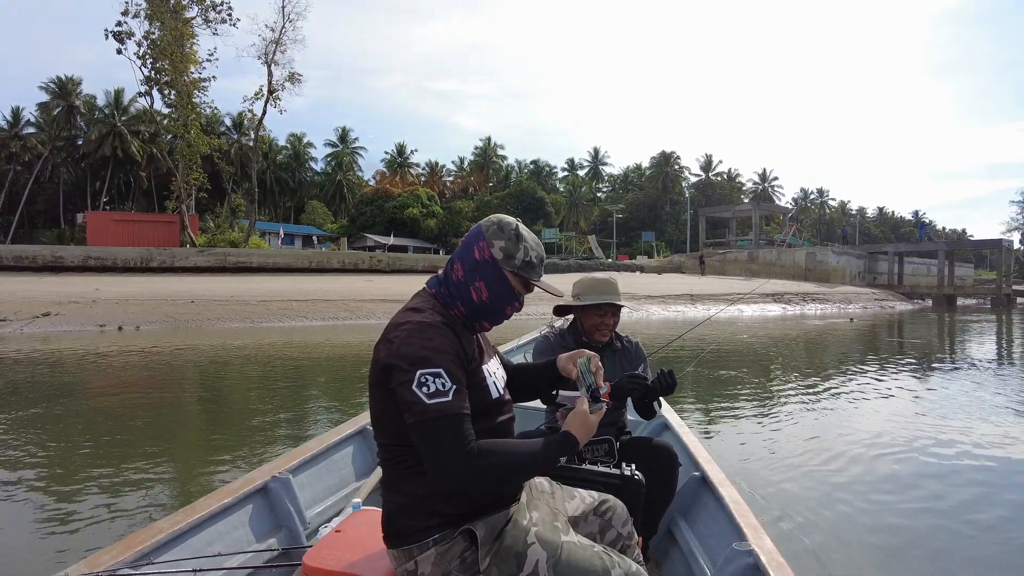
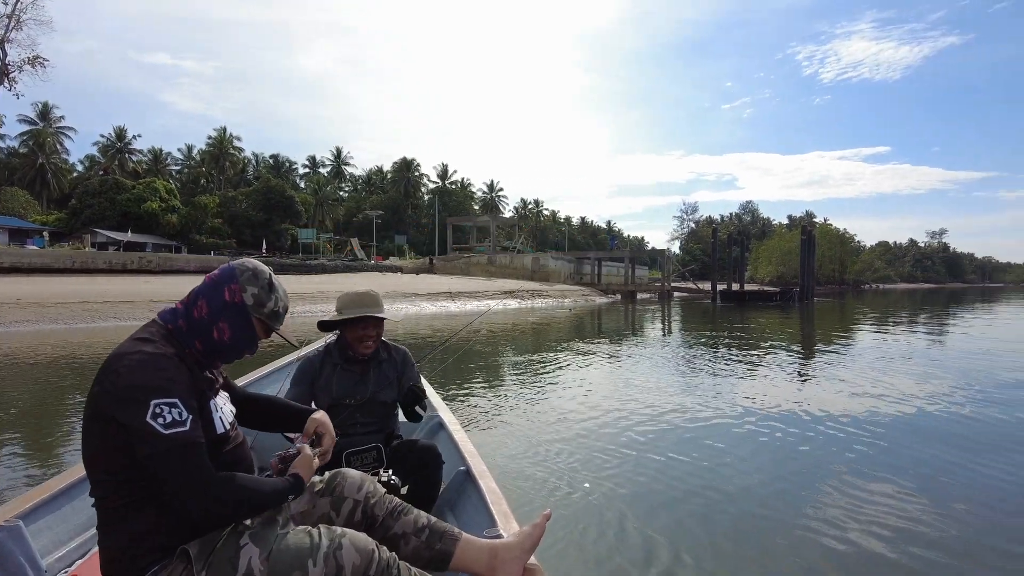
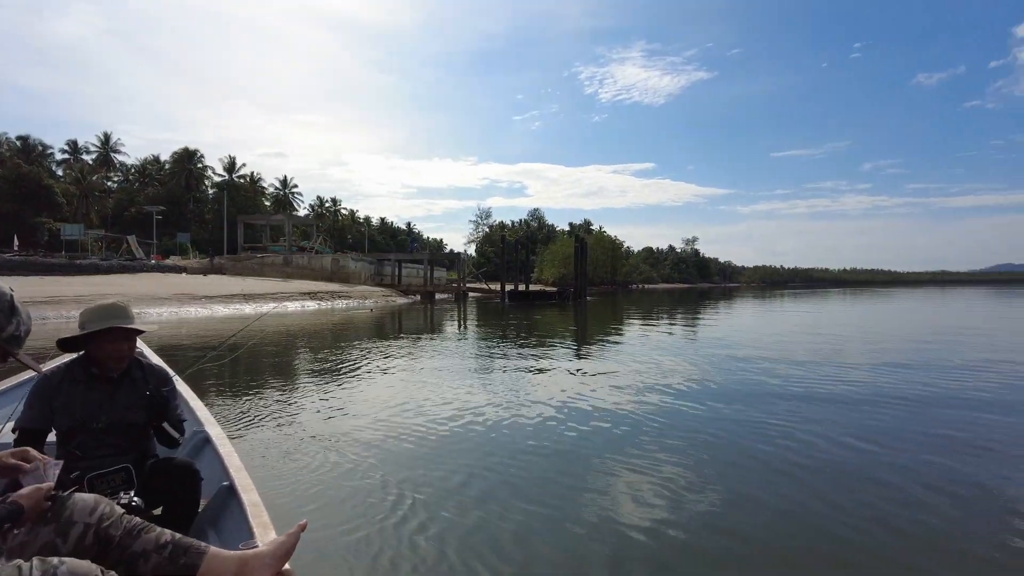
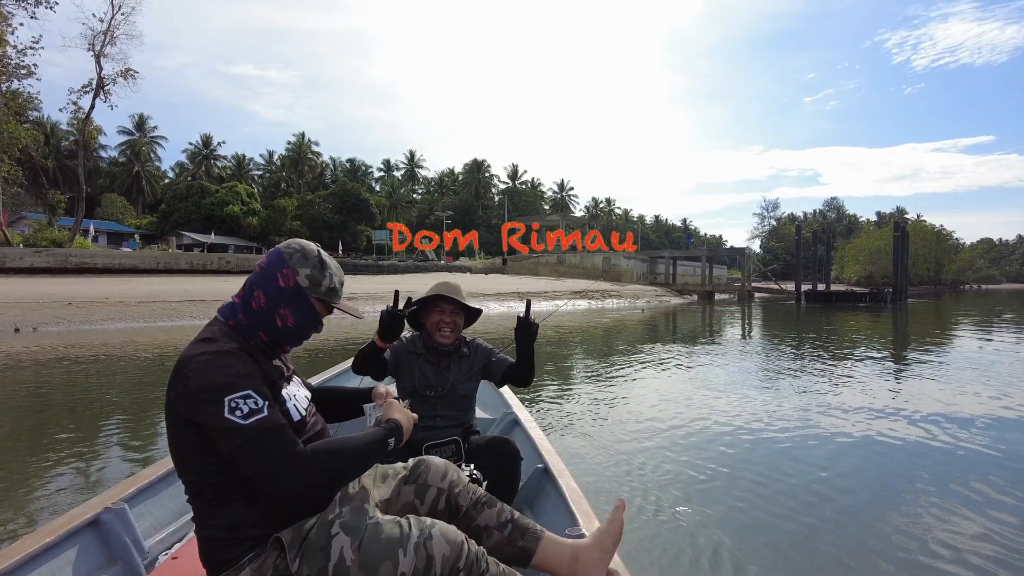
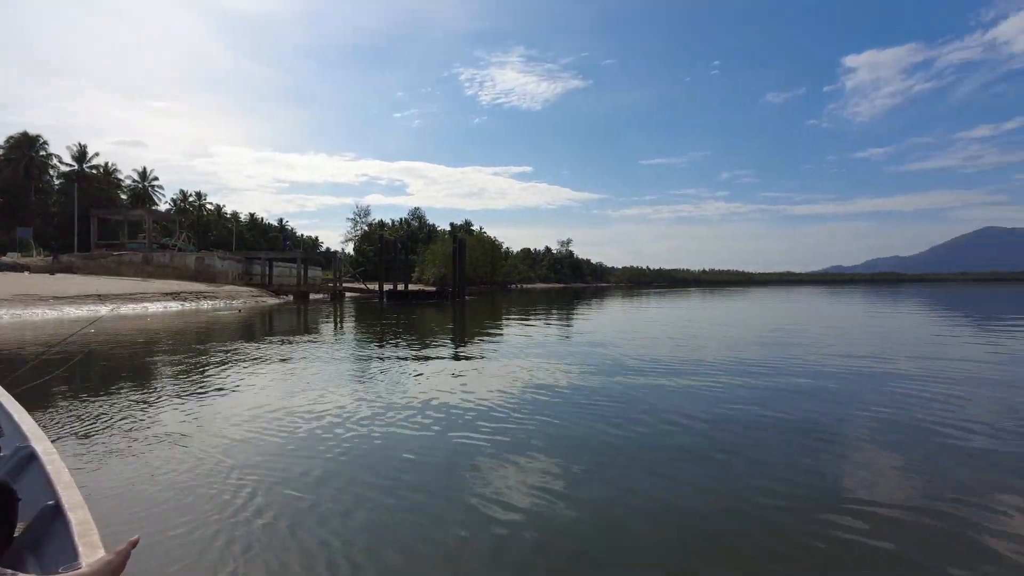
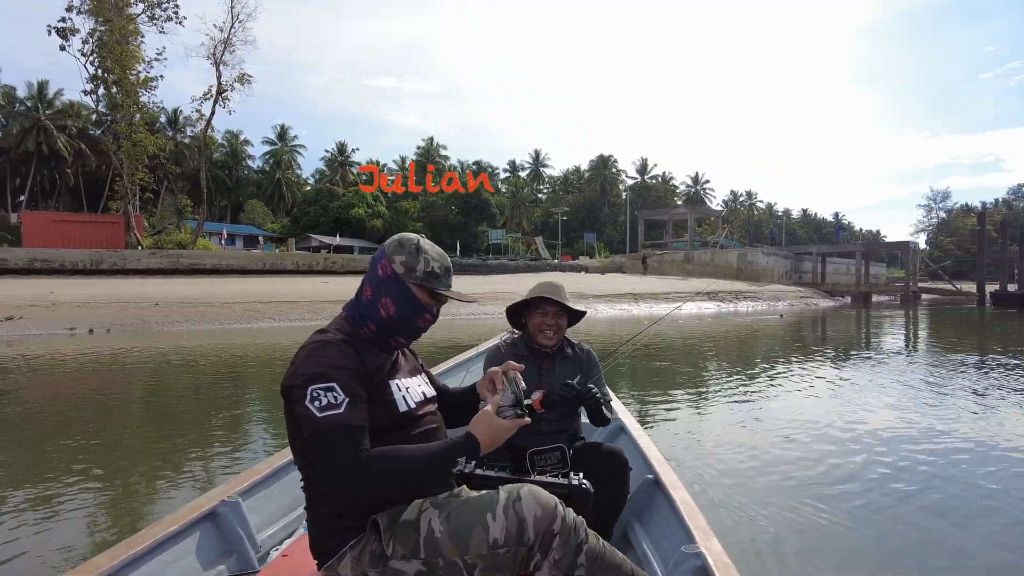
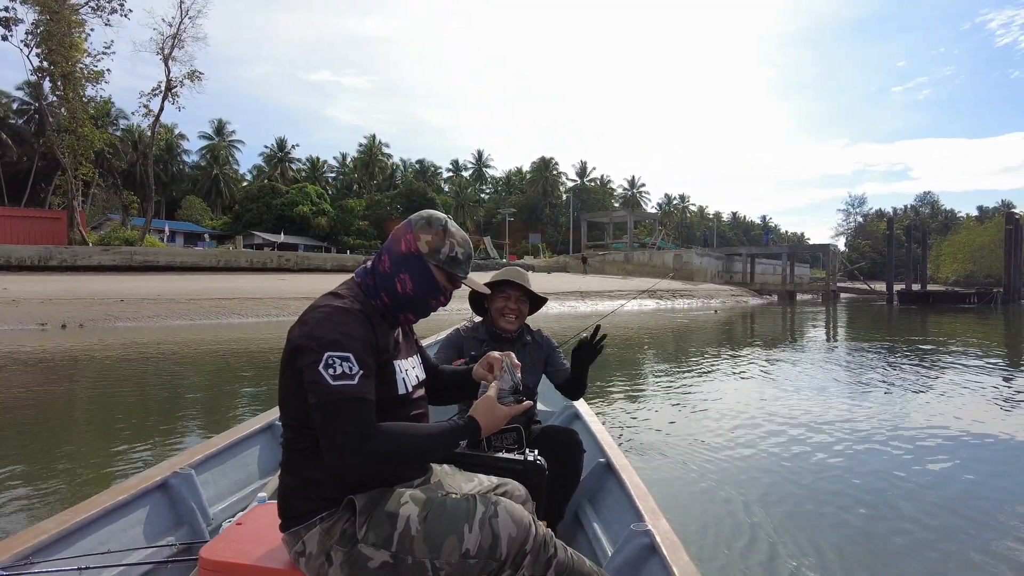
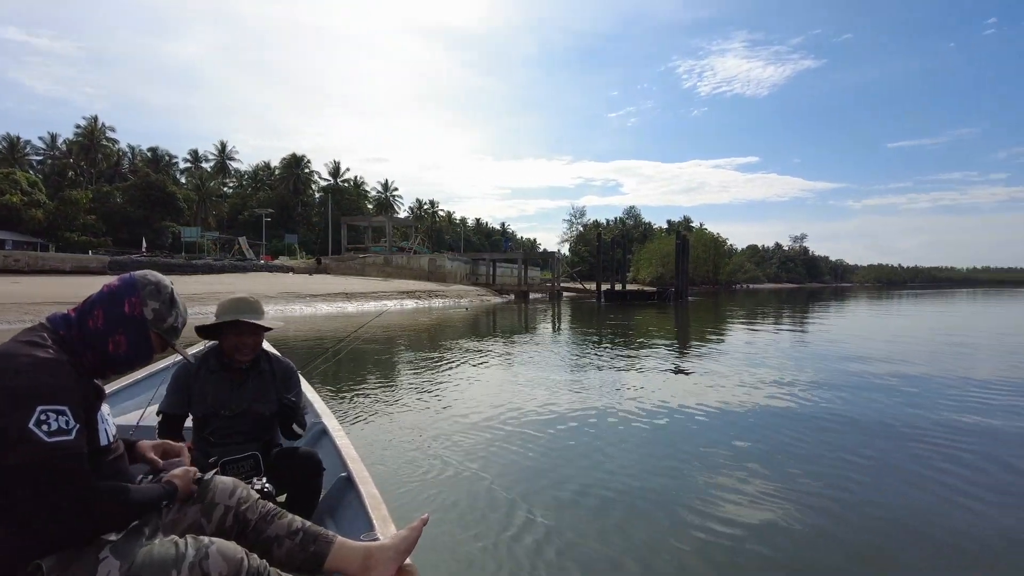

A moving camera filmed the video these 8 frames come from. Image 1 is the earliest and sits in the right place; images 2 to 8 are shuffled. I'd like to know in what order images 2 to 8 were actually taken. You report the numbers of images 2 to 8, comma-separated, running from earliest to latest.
6, 7, 4, 2, 8, 3, 5
